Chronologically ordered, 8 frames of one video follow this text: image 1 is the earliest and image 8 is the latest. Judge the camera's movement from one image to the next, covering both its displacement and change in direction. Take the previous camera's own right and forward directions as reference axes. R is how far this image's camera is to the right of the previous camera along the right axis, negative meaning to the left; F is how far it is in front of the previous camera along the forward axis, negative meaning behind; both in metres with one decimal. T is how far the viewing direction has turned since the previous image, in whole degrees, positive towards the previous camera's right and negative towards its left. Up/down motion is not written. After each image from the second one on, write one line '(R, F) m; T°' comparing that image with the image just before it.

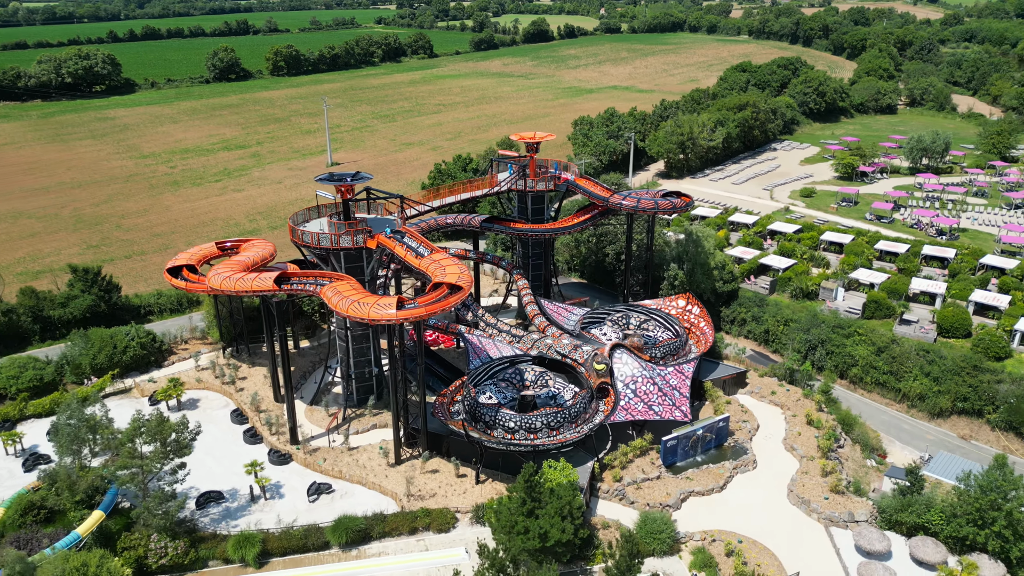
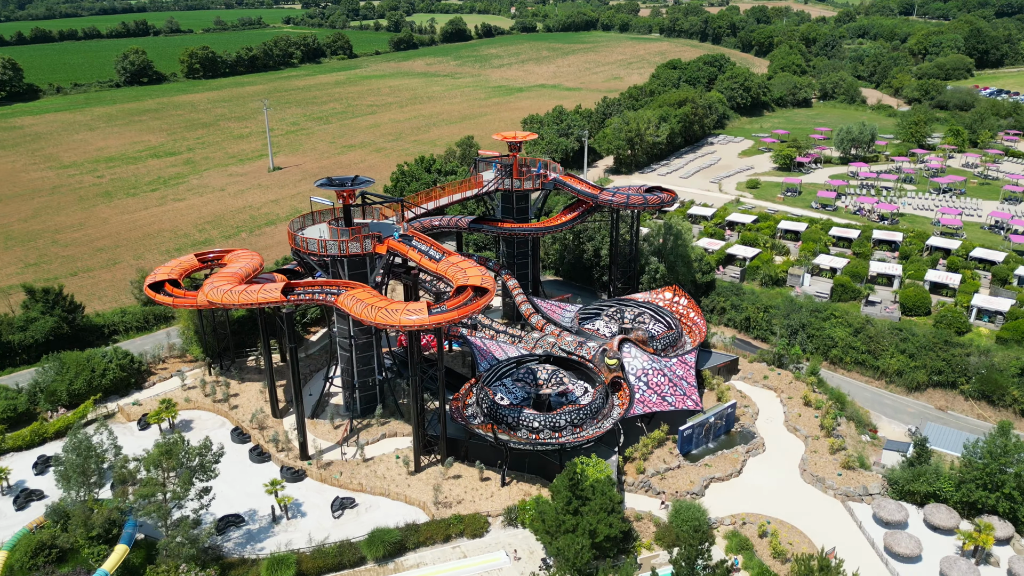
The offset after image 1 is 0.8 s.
(-5.4, +0.5) m; +6°
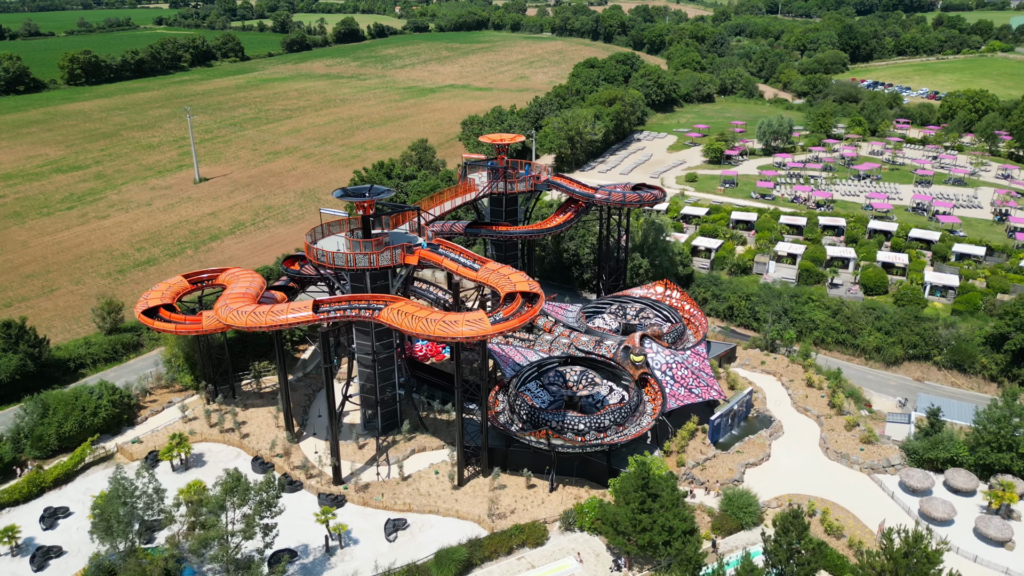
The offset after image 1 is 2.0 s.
(-7.8, +1.0) m; +8°
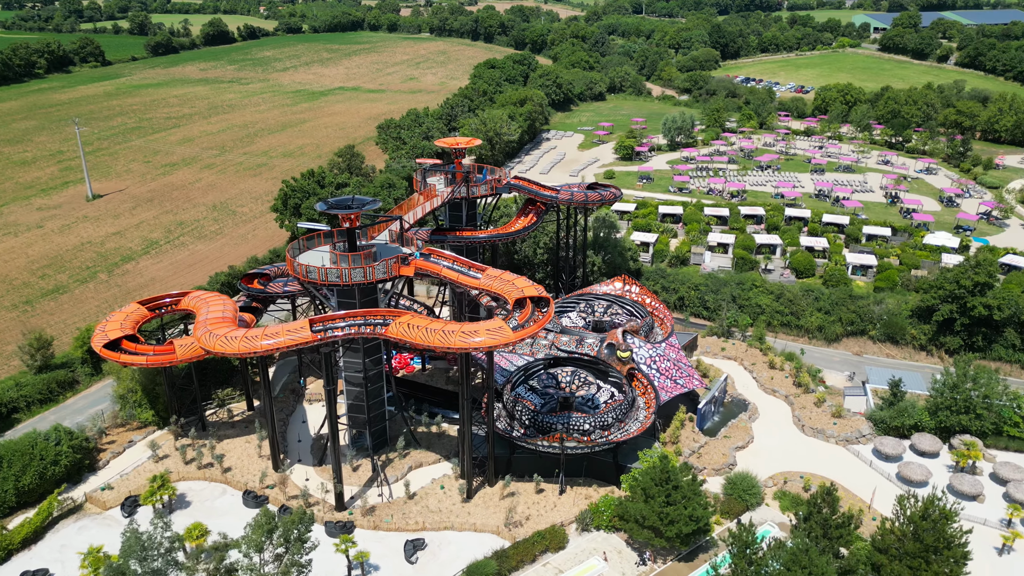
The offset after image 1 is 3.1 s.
(-6.1, +0.8) m; +9°
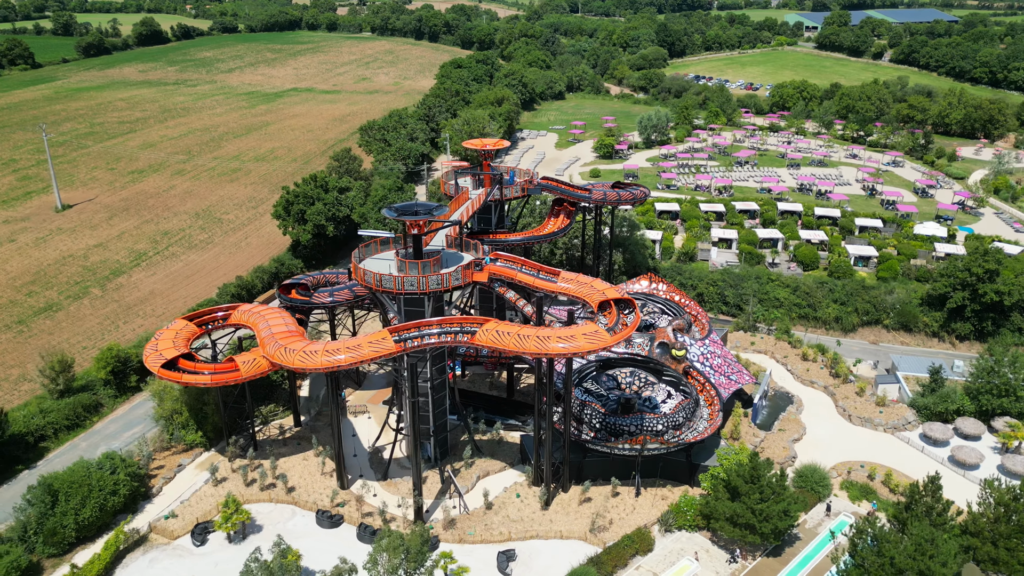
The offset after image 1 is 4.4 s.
(-7.1, +0.9) m; +5°
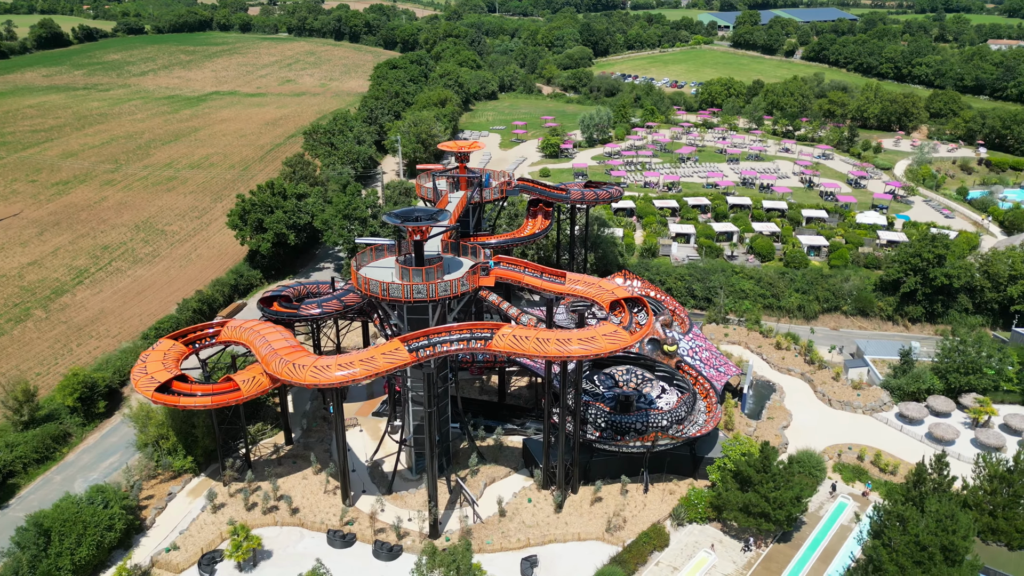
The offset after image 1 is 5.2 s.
(-4.2, +0.6) m; +6°
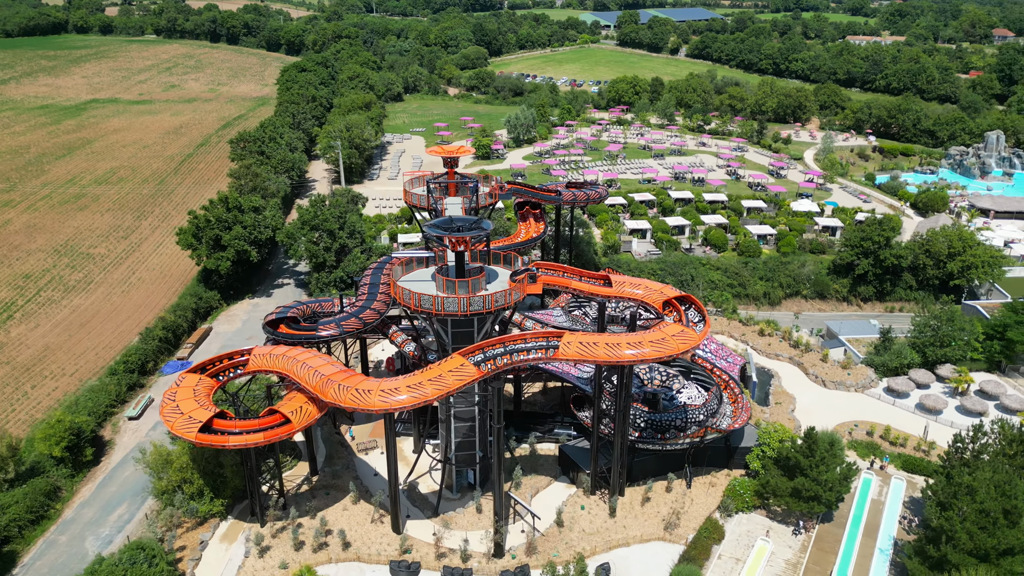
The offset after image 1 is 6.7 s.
(-8.0, +1.4) m; +9°
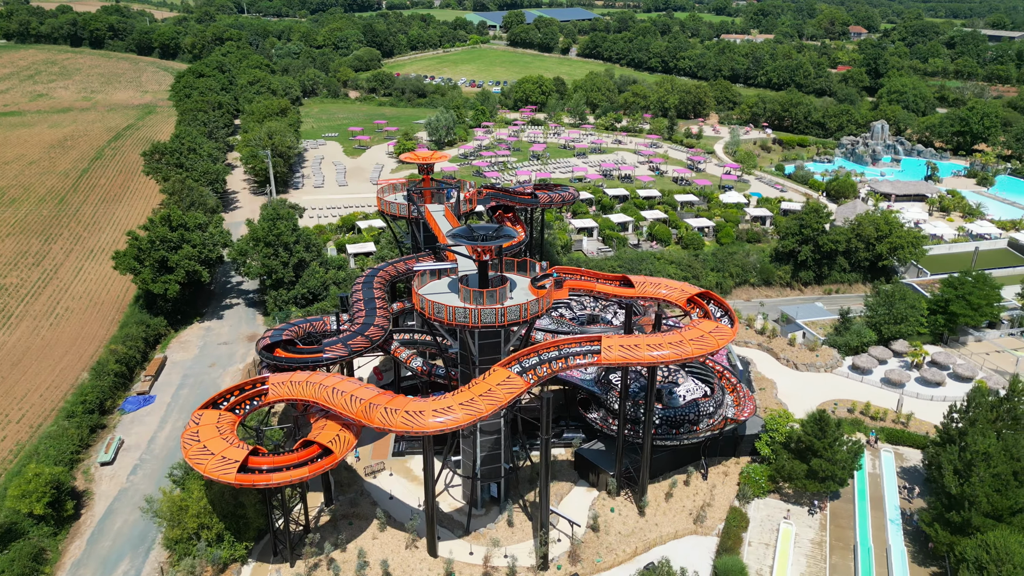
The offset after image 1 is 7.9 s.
(-6.6, +1.1) m; +9°
